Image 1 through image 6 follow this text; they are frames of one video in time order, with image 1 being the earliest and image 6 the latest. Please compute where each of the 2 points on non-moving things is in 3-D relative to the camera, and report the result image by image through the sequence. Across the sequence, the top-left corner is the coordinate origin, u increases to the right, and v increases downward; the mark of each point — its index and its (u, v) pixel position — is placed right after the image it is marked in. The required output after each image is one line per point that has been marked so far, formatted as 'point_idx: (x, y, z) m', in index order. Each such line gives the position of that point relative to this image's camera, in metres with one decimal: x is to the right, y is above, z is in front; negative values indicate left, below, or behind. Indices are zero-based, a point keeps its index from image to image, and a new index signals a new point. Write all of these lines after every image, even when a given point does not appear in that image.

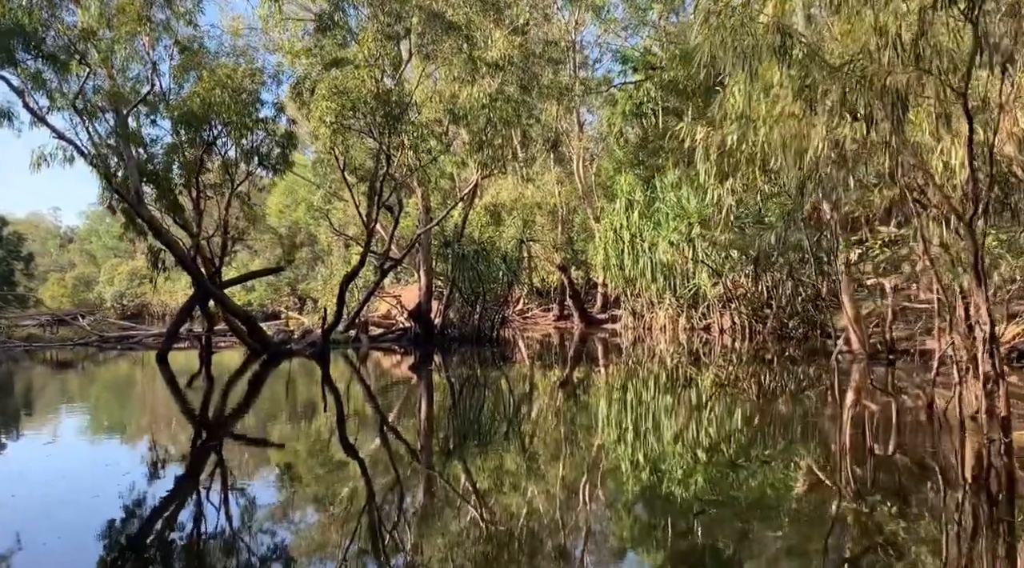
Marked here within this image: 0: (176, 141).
0: (-6.1, +2.6, +14.2) m
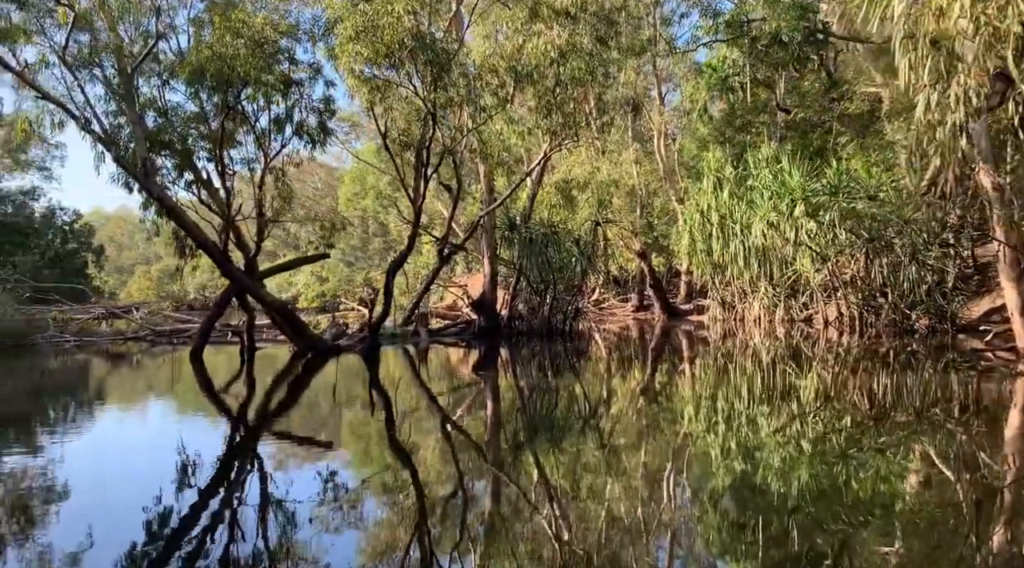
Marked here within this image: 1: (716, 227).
0: (-5.0, +2.7, +13.4) m
1: (+3.8, +1.1, +15.8) m
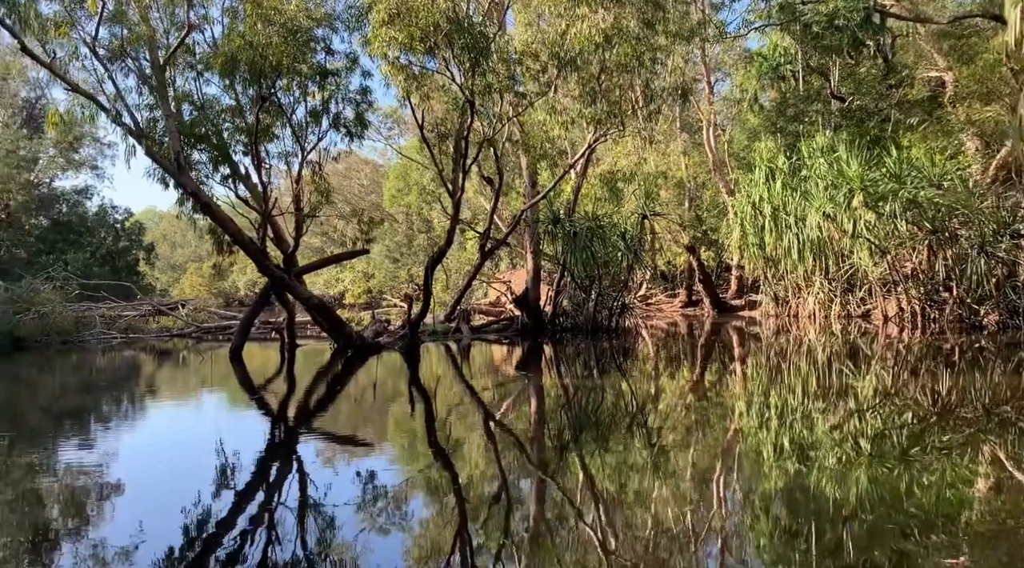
0: (-4.3, +2.8, +13.4) m
1: (+4.6, +1.2, +15.3) m
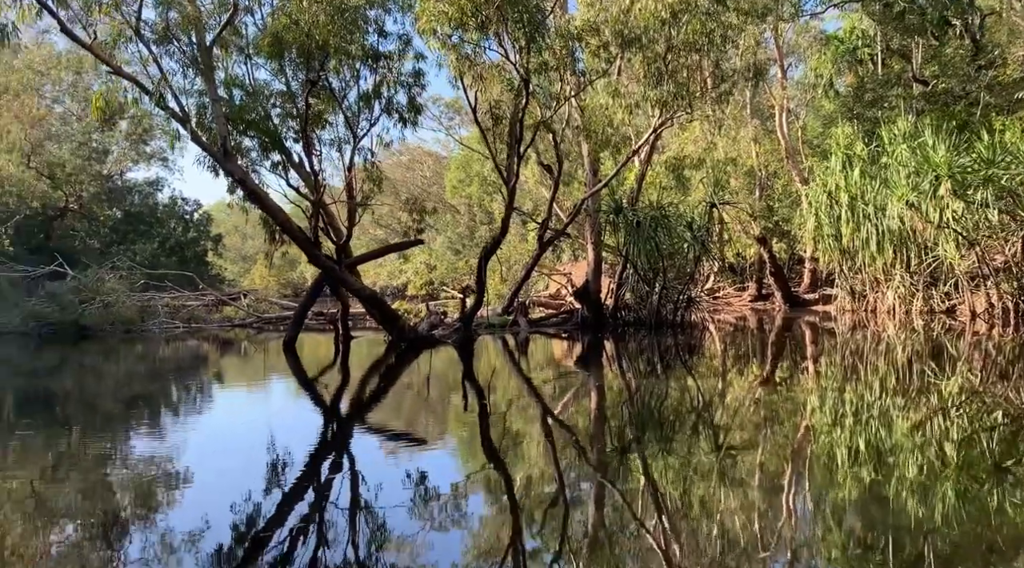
0: (-3.3, +2.9, +13.3) m
1: (+5.7, +1.3, +14.6) m
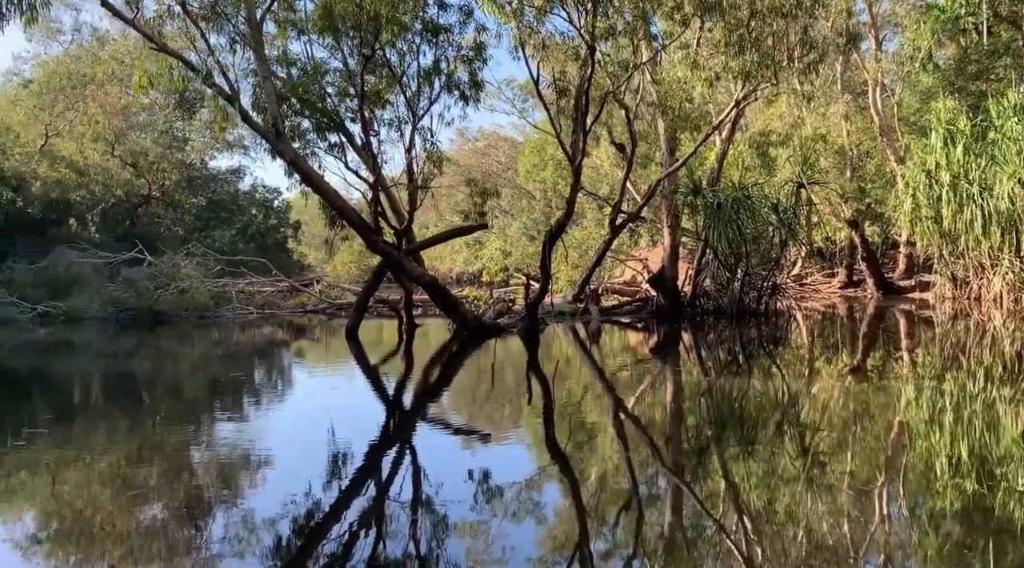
0: (-2.2, +3.2, +13.1) m
1: (+6.9, +1.5, +13.6) m
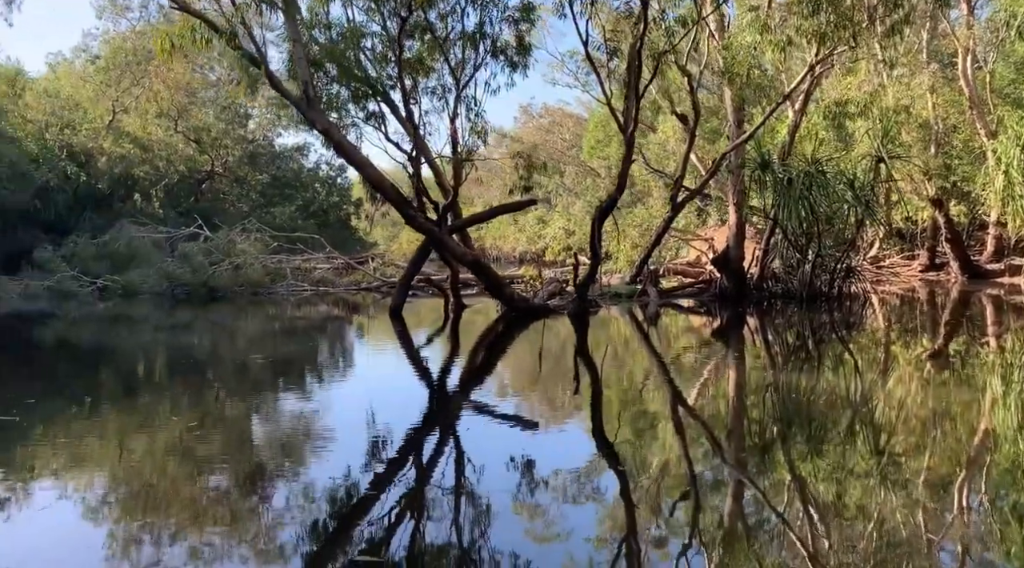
0: (-1.3, +3.5, +12.8) m
1: (+7.8, +1.7, +12.6) m
